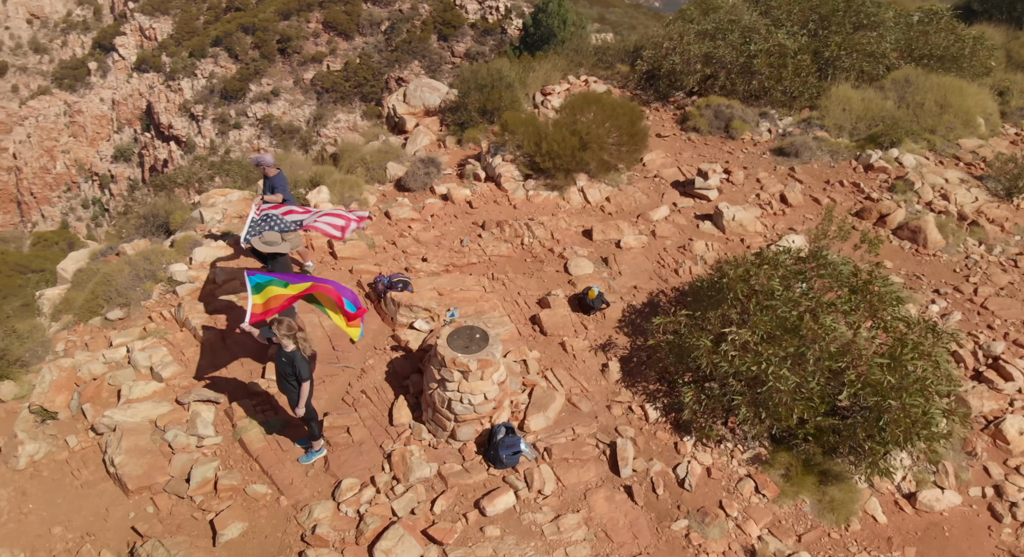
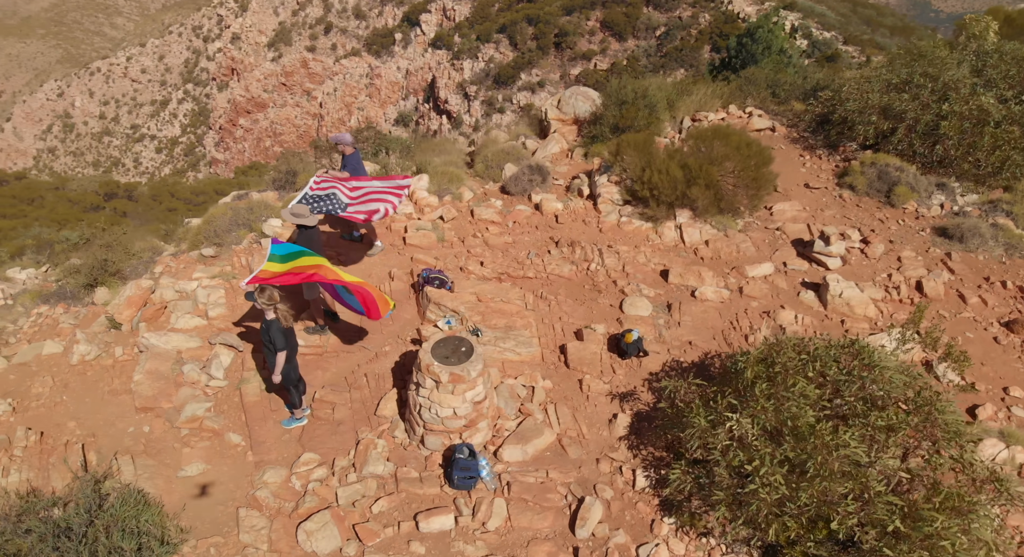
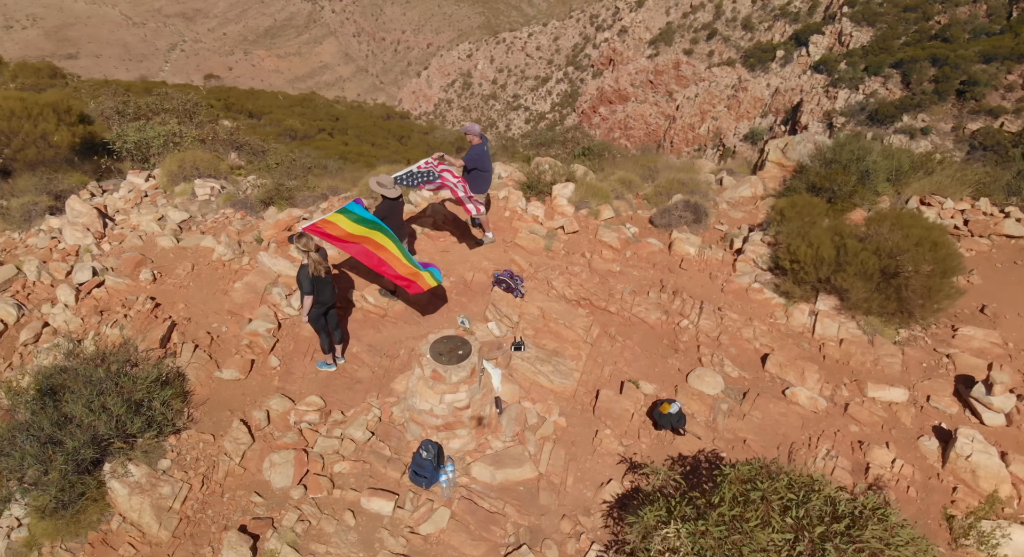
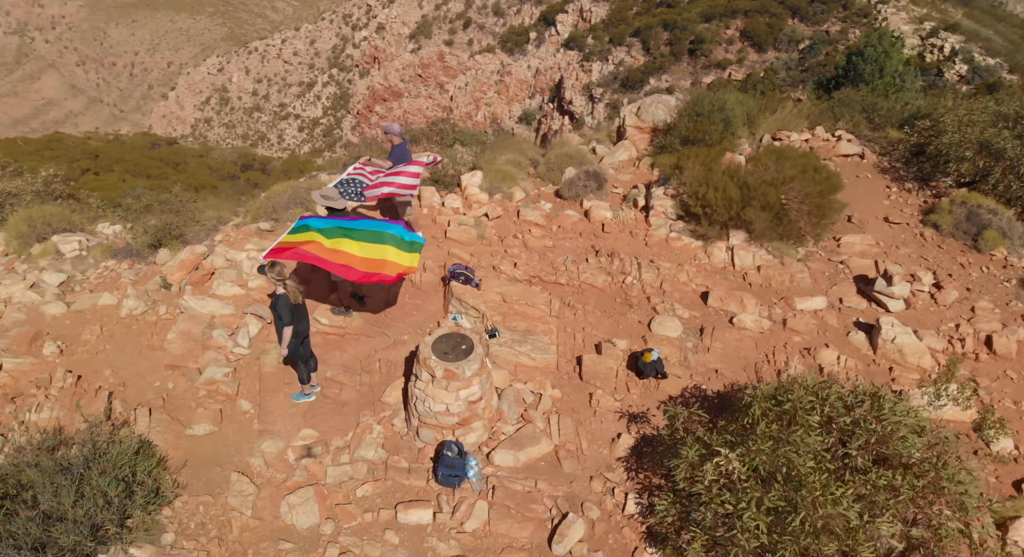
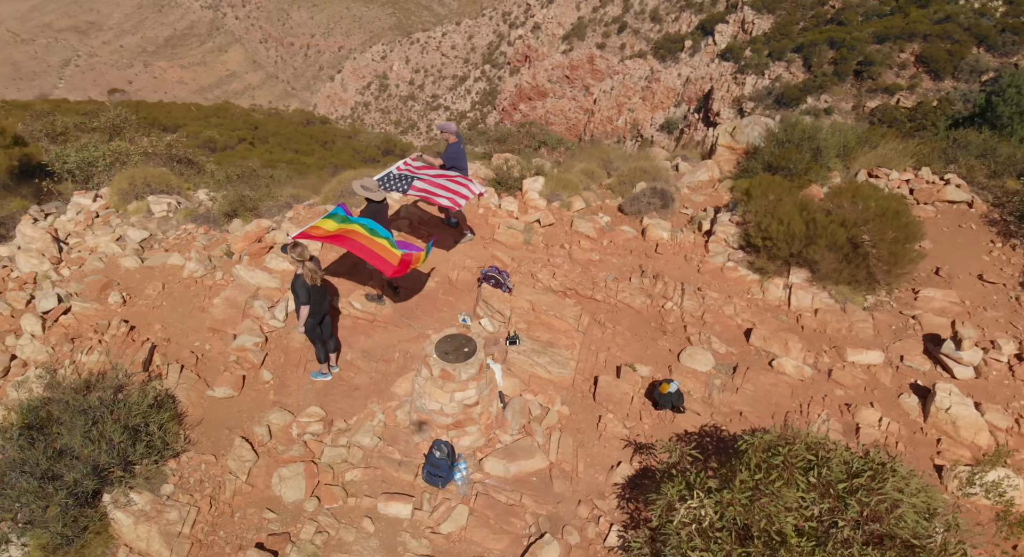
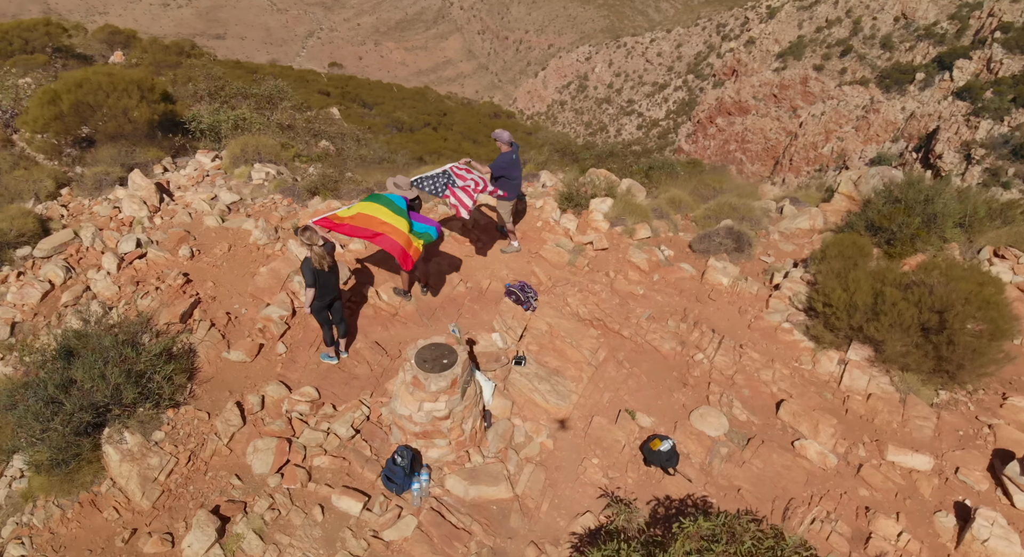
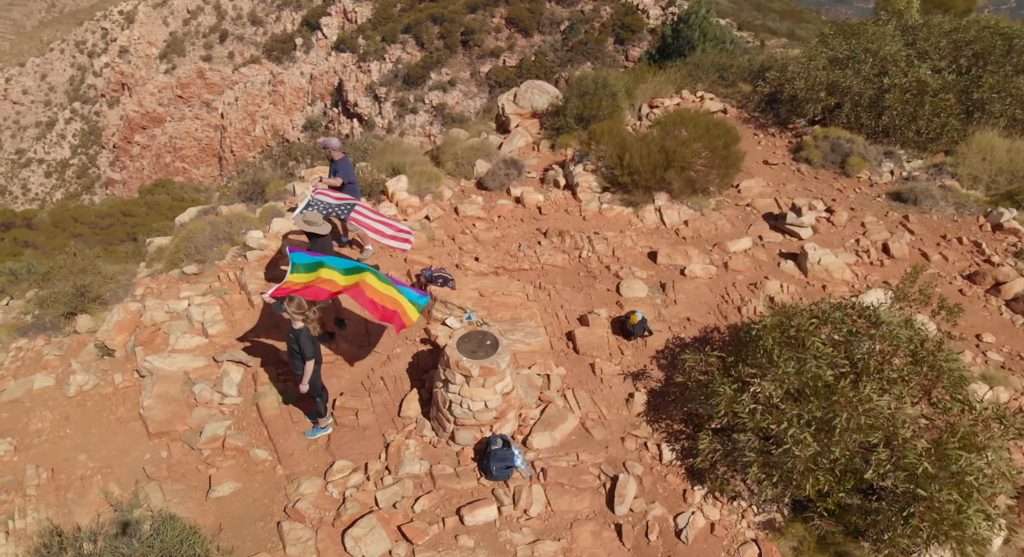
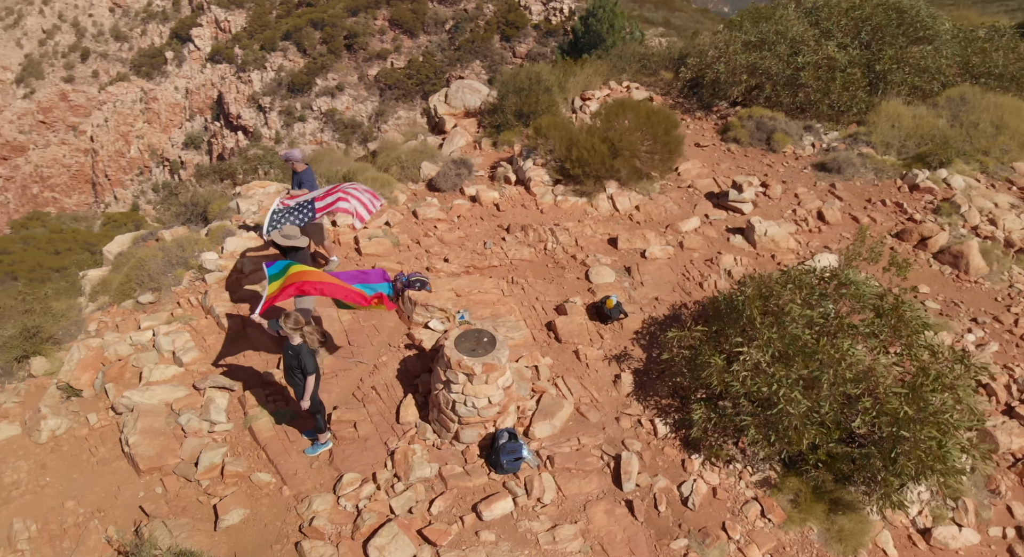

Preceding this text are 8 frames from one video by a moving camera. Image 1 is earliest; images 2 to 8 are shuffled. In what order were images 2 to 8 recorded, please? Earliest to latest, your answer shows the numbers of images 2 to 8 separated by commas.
8, 7, 2, 4, 5, 3, 6
